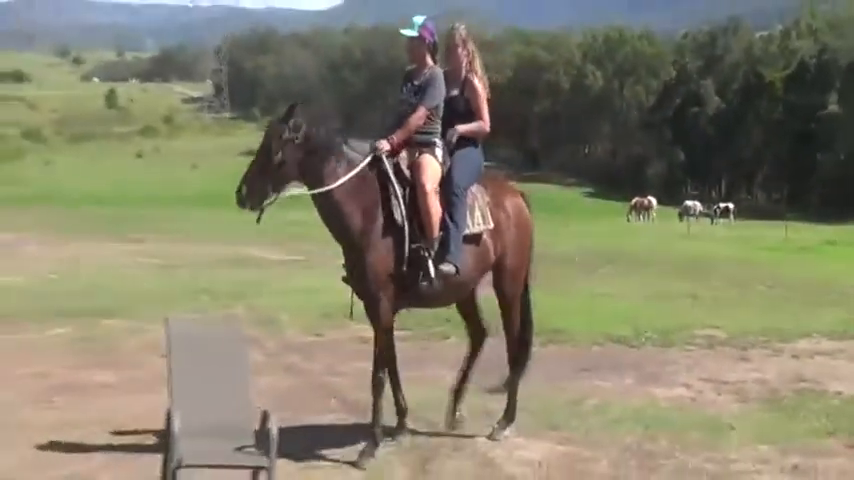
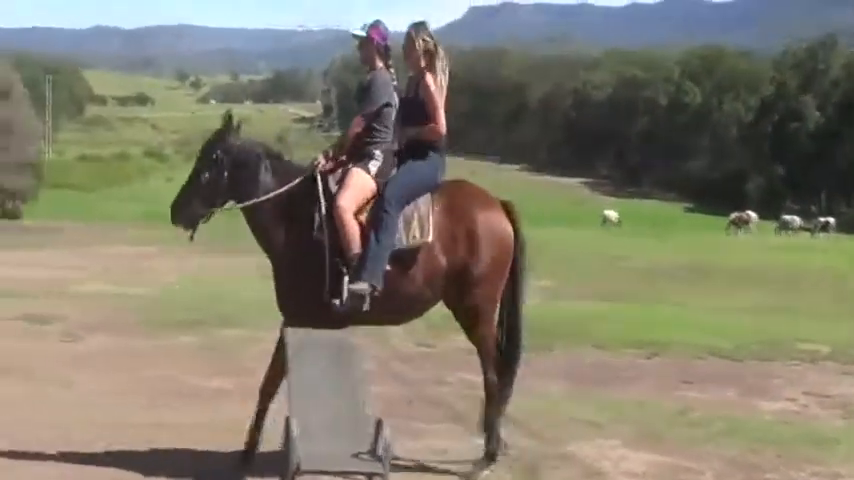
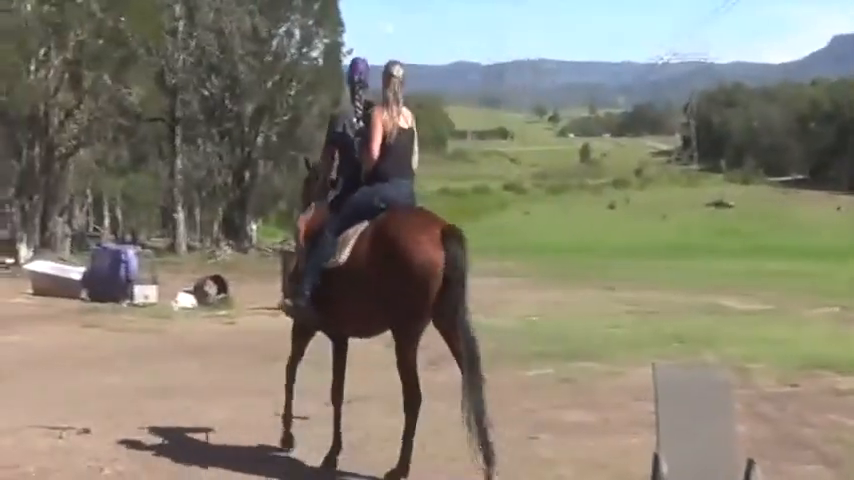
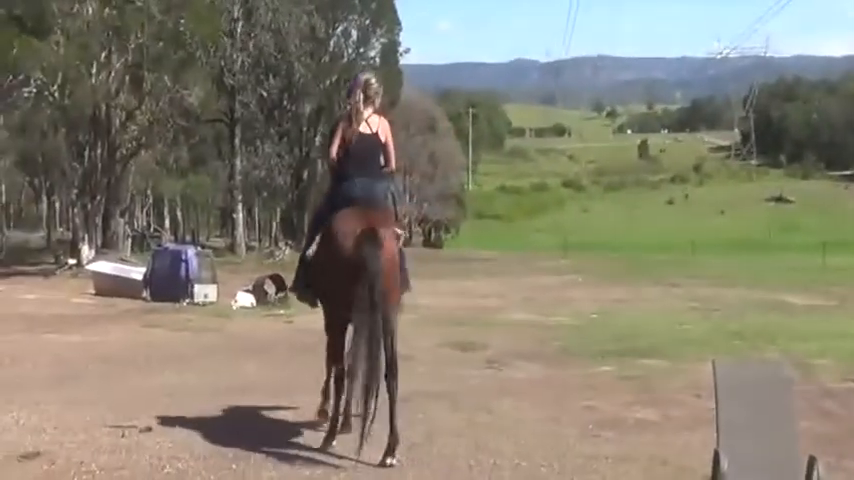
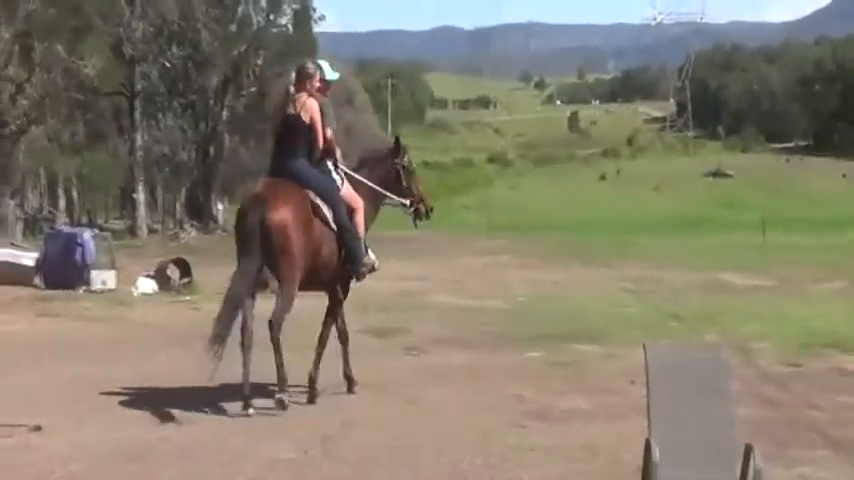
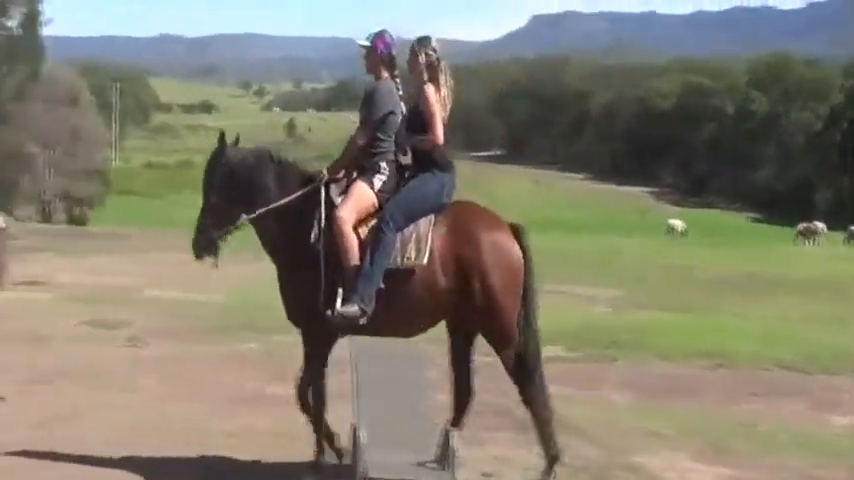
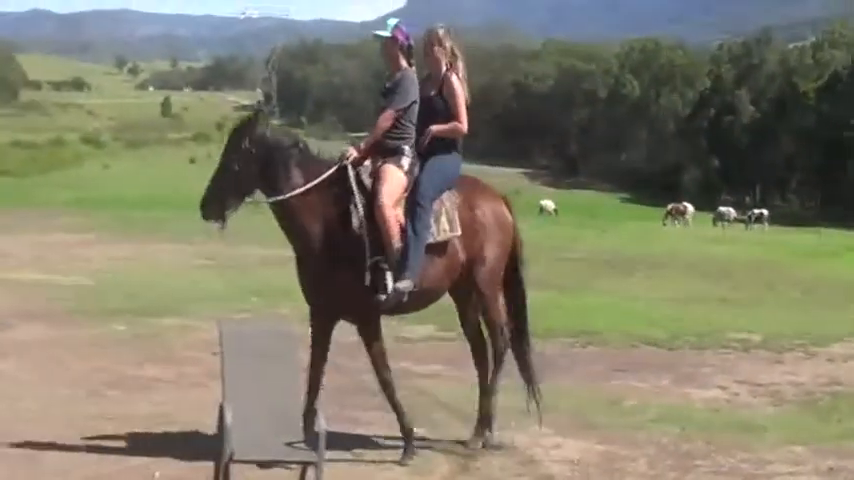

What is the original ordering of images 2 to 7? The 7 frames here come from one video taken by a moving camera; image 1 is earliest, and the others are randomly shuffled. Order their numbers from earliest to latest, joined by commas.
7, 2, 6, 3, 4, 5
